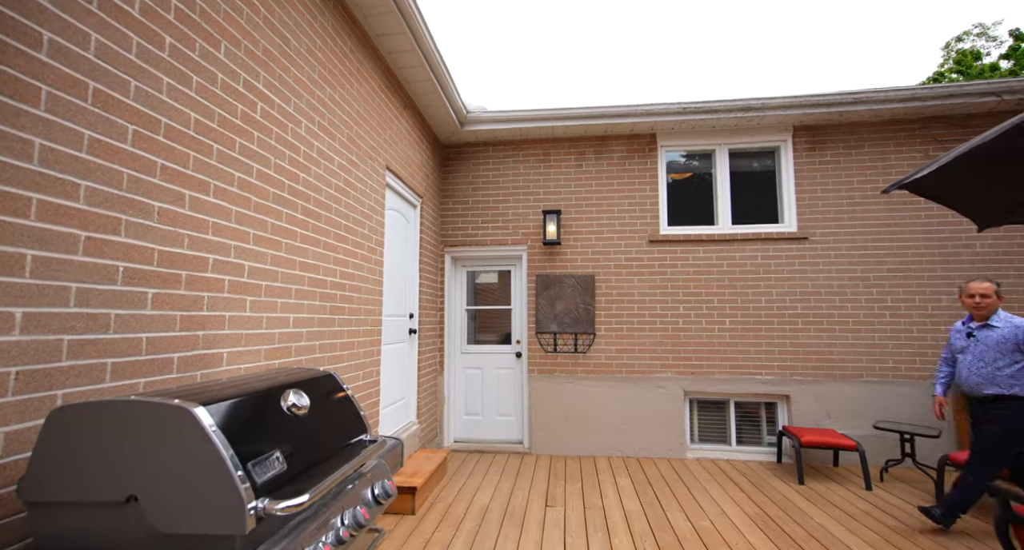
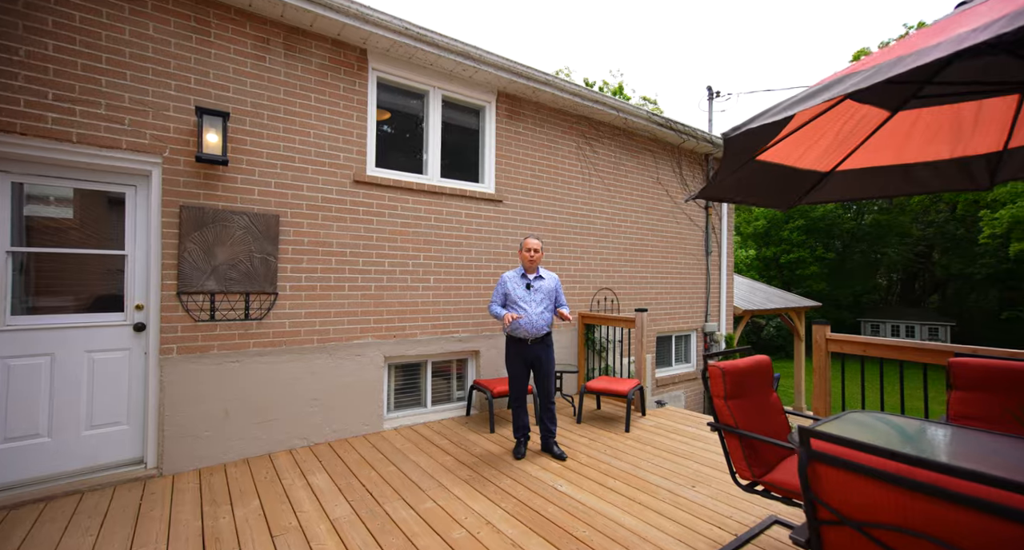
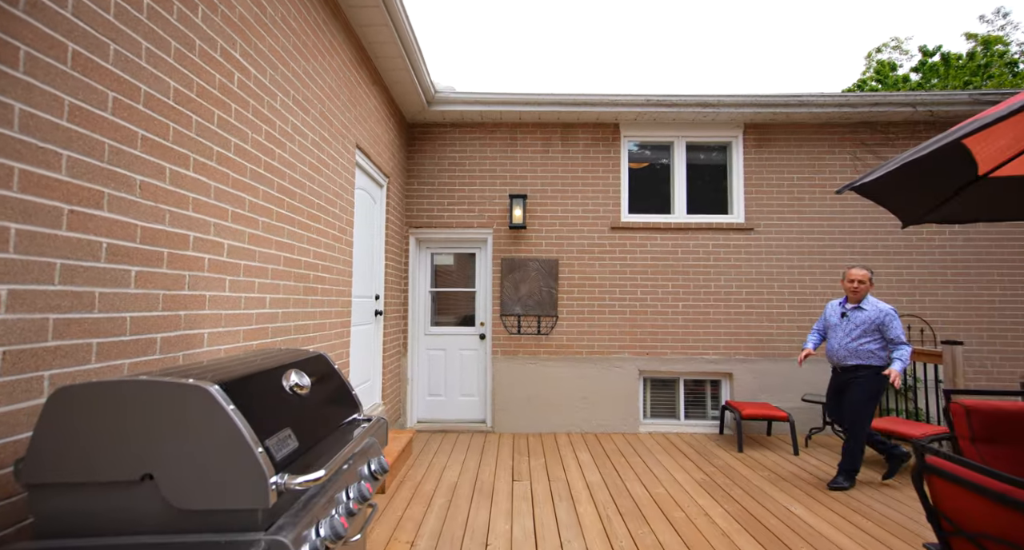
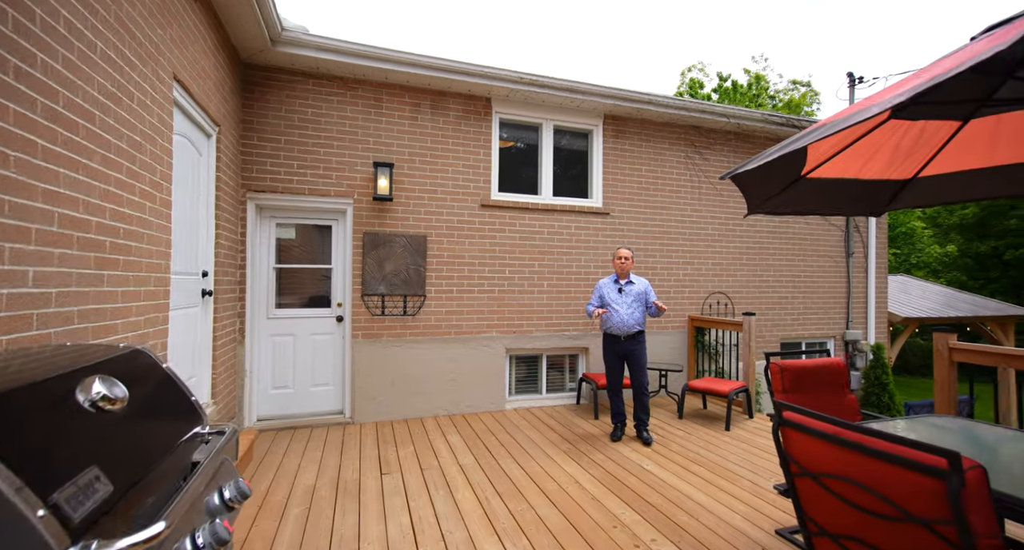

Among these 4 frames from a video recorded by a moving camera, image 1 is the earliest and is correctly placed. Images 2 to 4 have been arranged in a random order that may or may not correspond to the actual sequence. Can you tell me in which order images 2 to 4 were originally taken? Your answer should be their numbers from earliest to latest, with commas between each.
3, 4, 2
